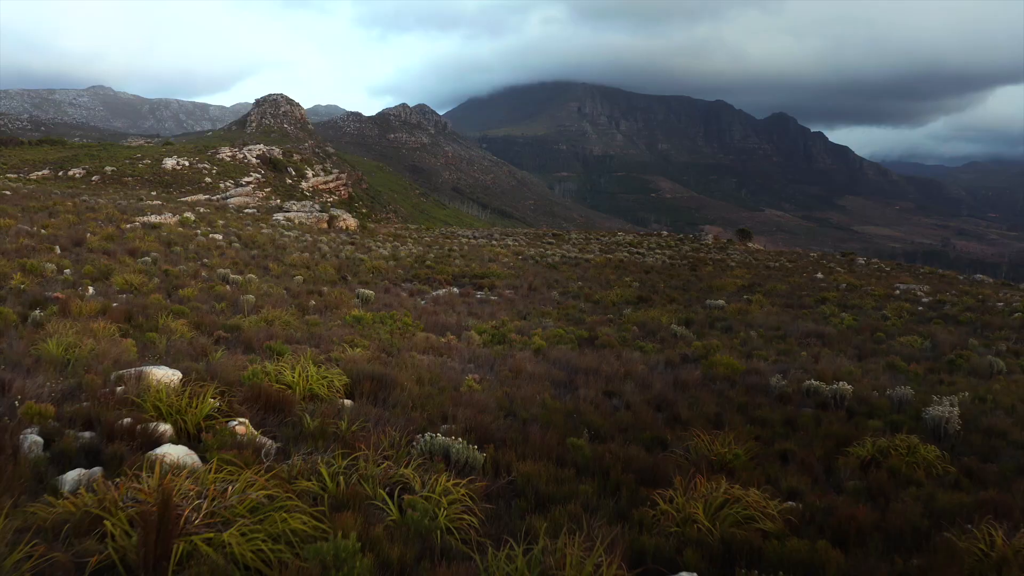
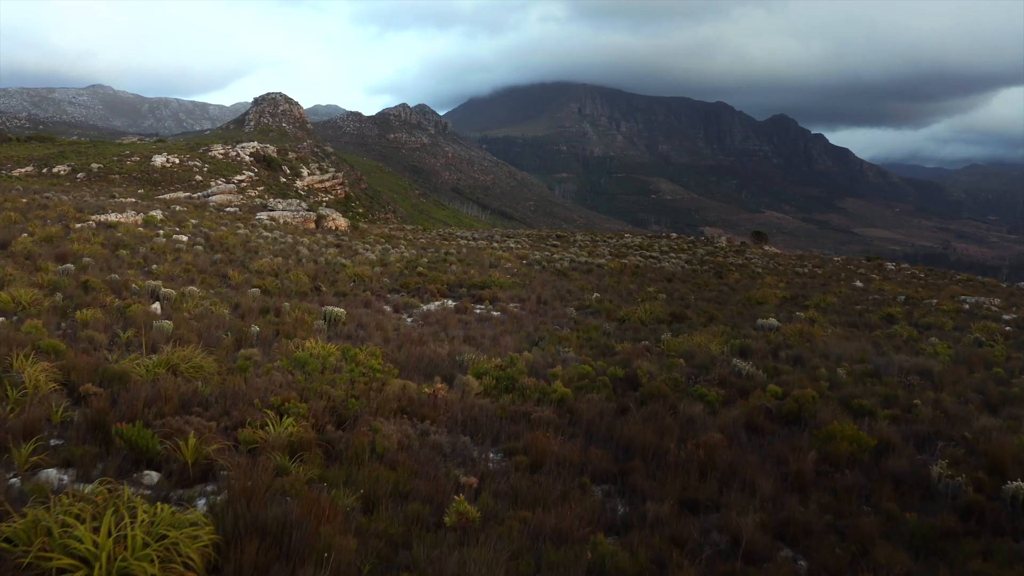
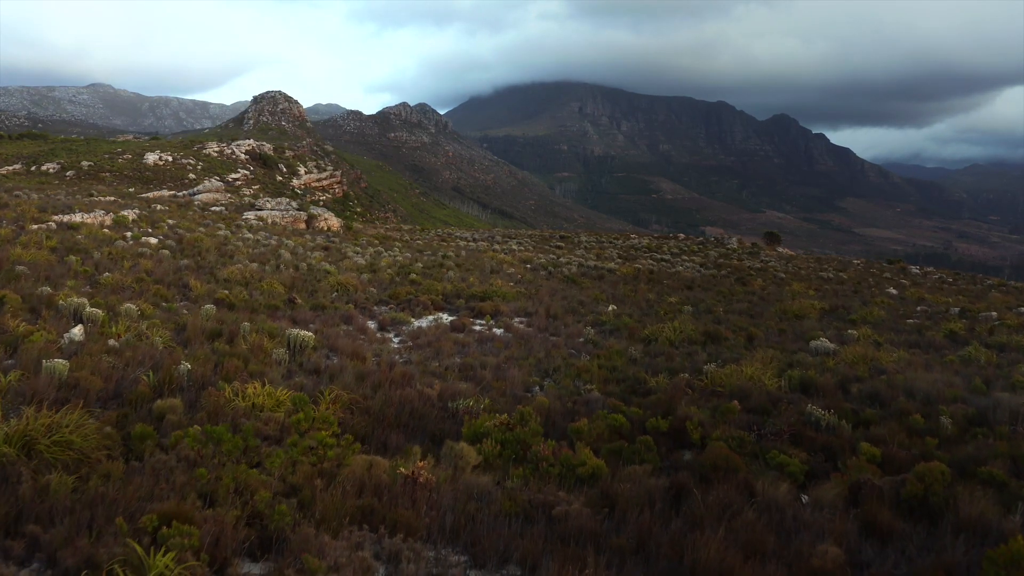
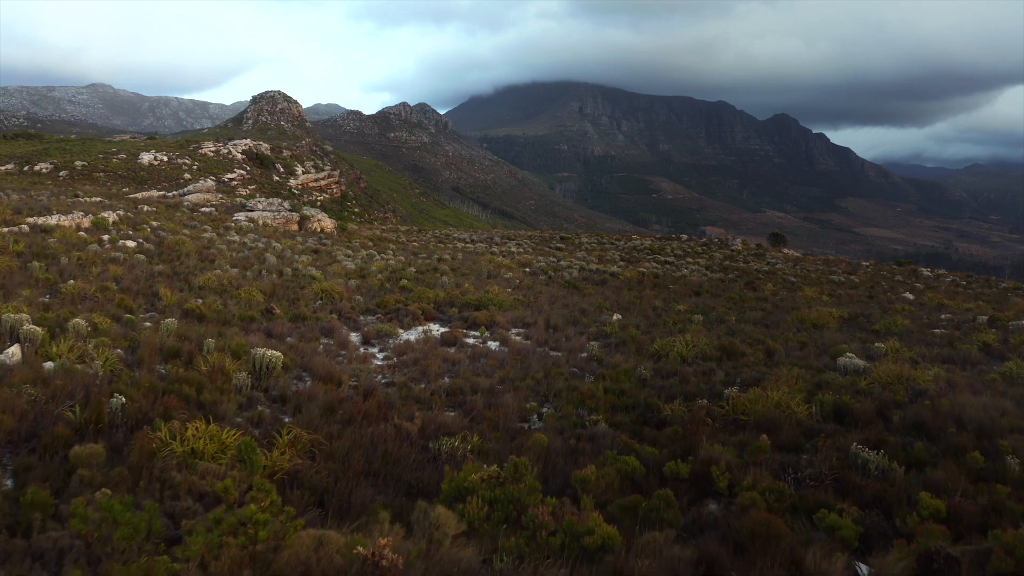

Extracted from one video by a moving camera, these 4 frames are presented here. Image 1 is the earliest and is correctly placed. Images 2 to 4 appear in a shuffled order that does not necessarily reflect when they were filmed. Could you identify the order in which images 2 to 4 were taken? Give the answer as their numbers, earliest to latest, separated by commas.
2, 3, 4
